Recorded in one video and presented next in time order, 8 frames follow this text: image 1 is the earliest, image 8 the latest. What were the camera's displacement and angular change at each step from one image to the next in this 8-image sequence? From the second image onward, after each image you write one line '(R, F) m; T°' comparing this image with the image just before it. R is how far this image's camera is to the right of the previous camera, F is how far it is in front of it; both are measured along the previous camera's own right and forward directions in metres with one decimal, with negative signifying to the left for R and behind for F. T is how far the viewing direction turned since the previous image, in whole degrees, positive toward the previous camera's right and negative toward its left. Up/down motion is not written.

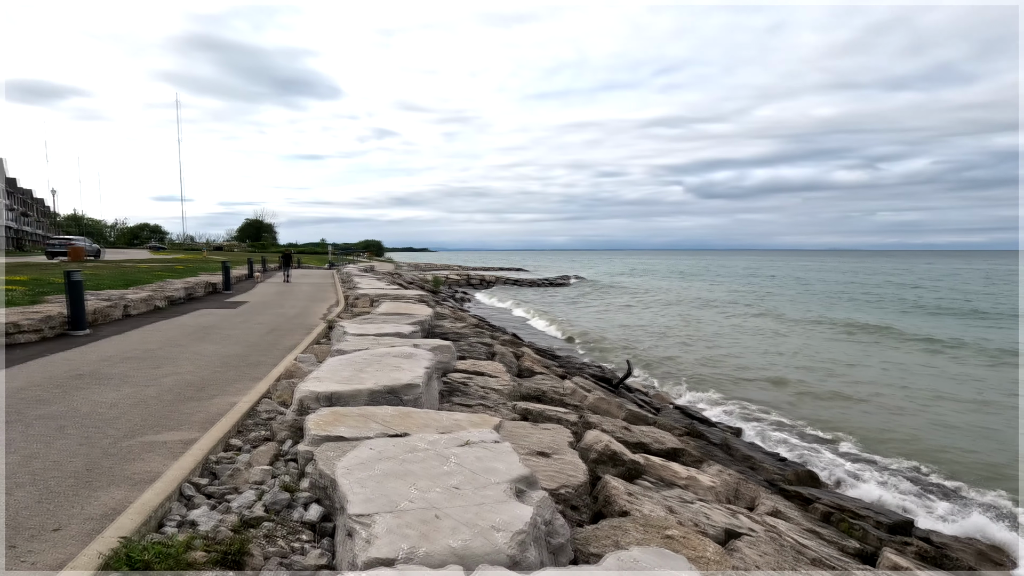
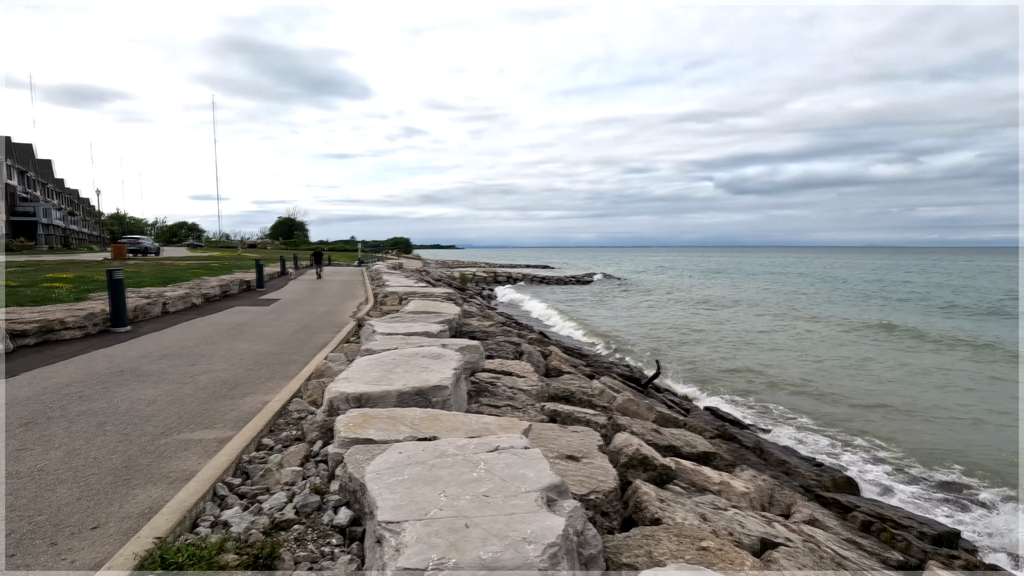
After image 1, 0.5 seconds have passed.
(0.0, +0.1) m; -3°
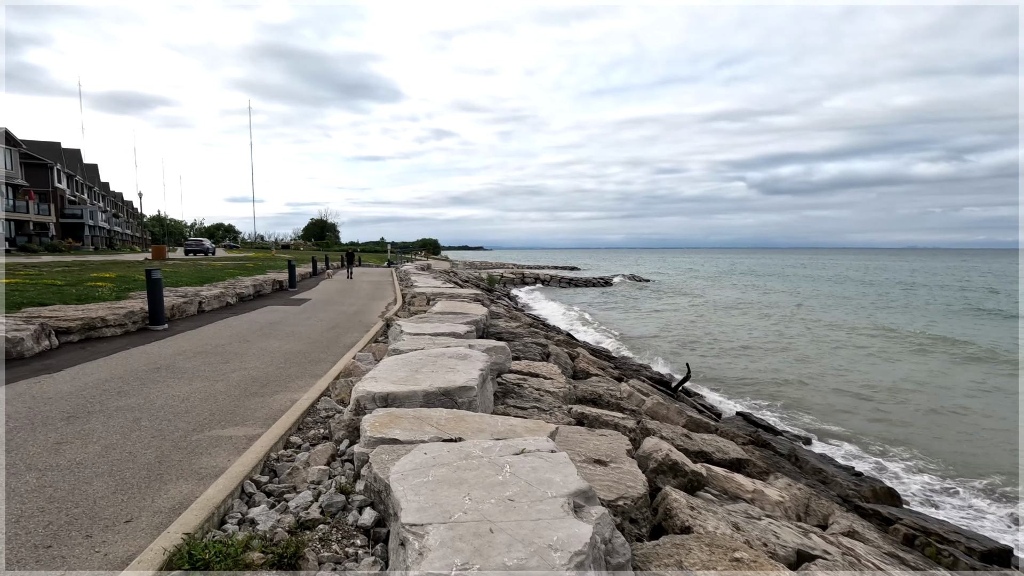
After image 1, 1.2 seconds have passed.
(0.0, 0.0) m; -3°
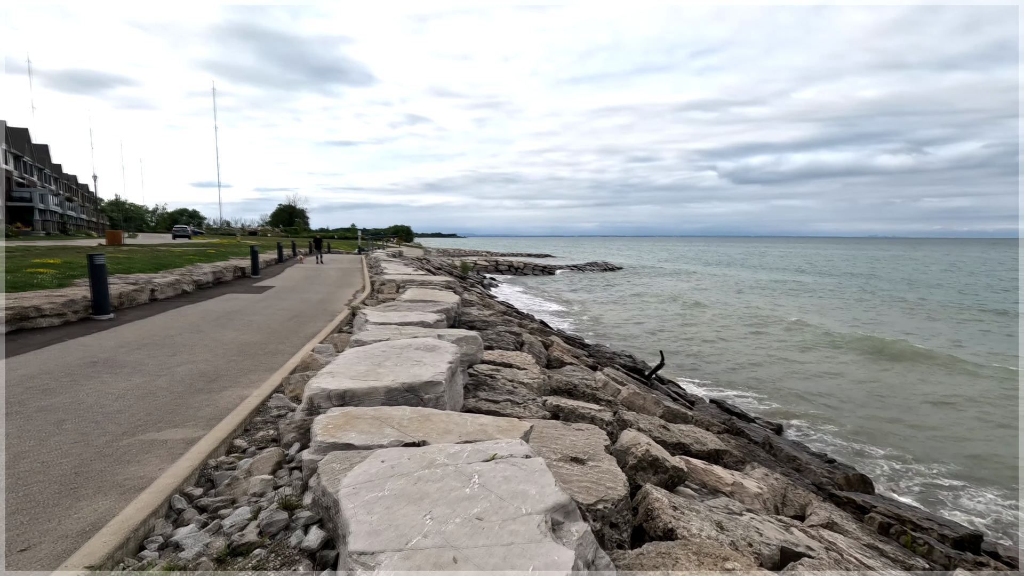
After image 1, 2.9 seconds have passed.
(0.0, +0.3) m; +3°
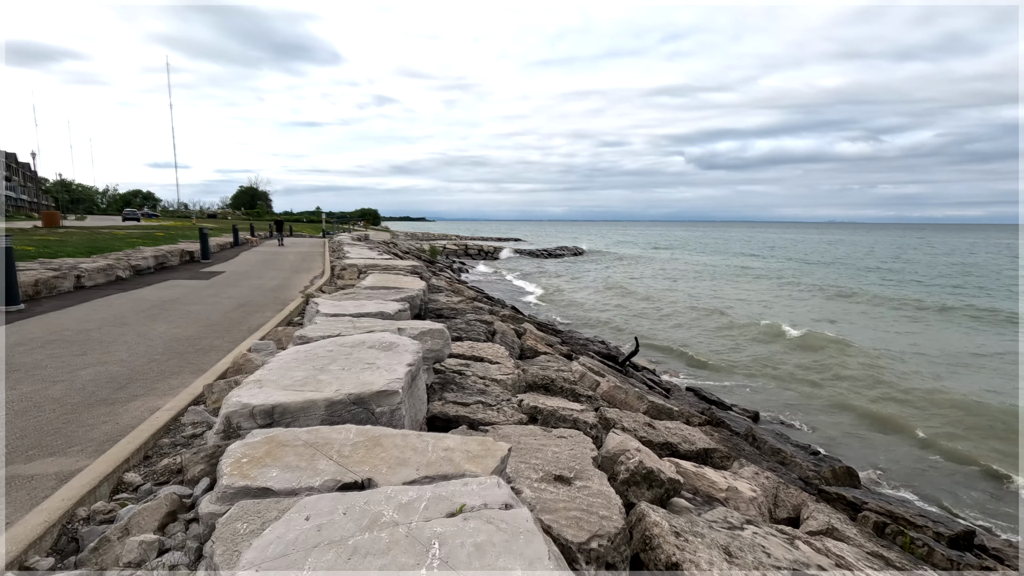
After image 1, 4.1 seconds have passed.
(0.0, +0.7) m; +3°
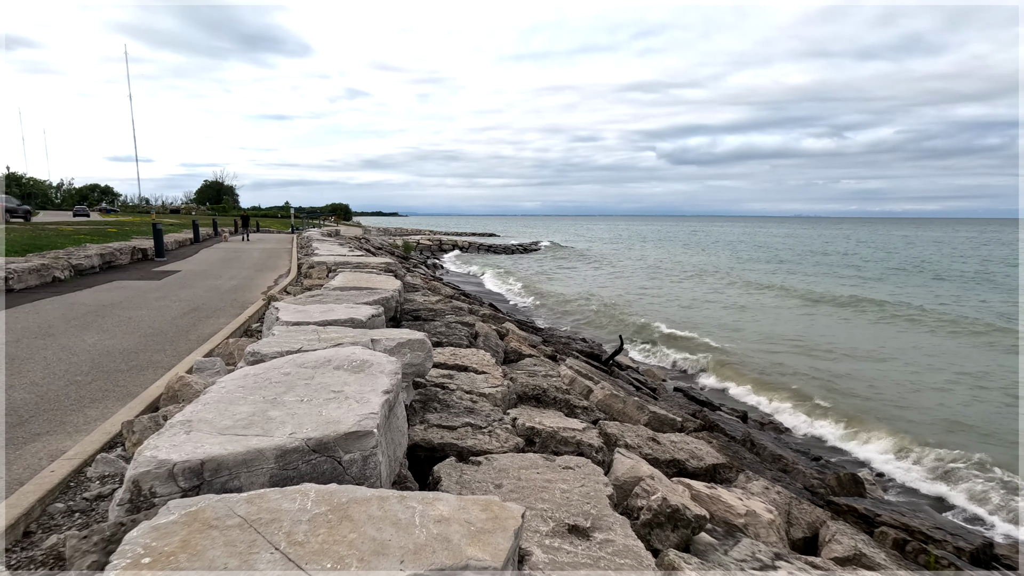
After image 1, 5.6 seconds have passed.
(-0.1, +0.6) m; +3°
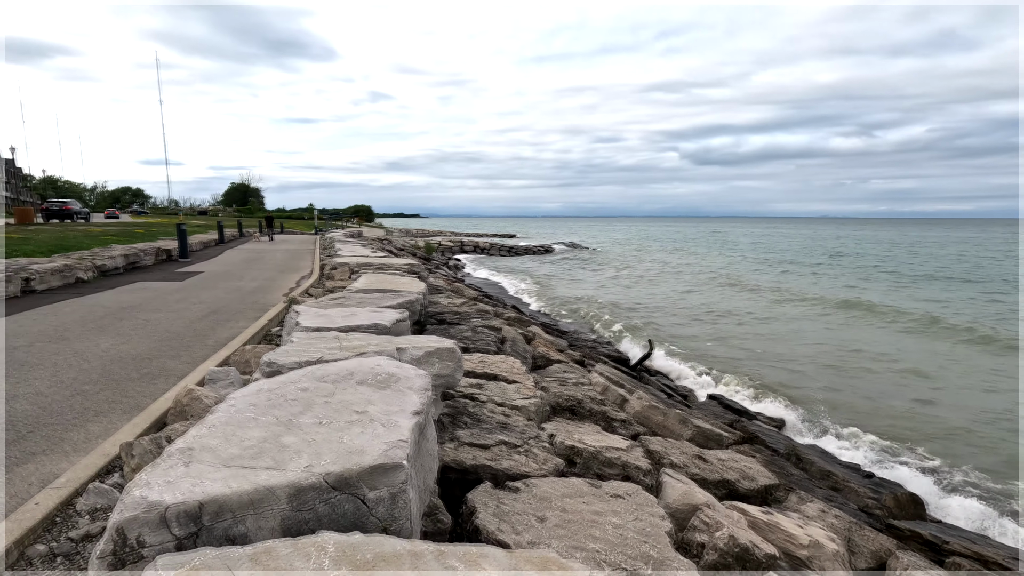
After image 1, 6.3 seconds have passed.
(-0.1, +0.4) m; -2°
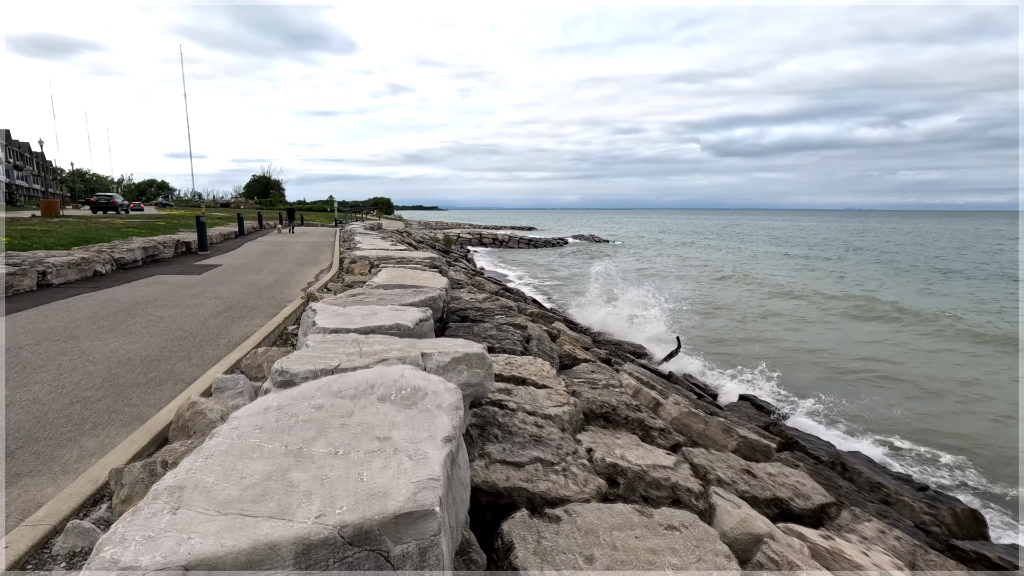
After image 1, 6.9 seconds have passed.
(-0.1, +0.4) m; -2°
